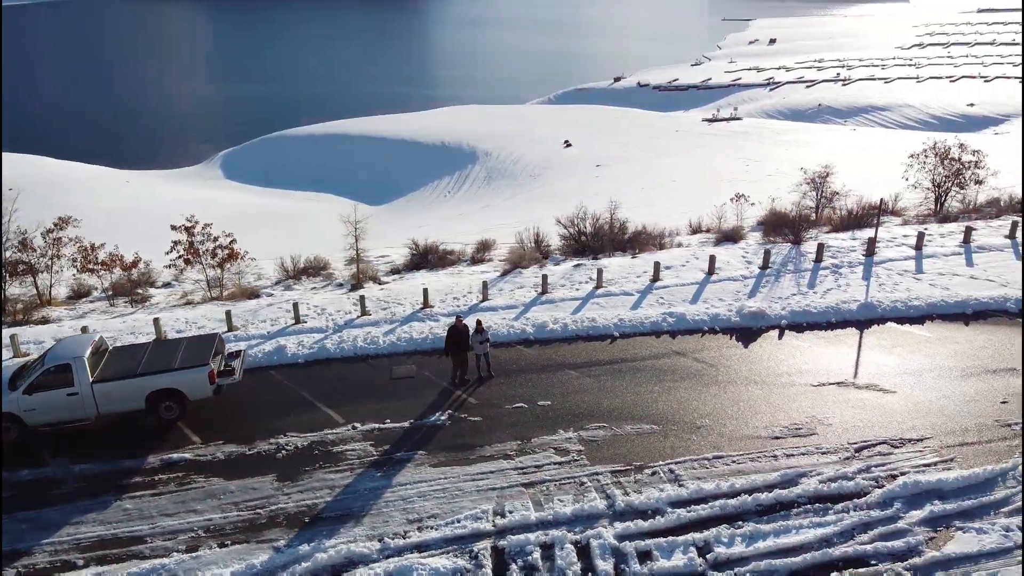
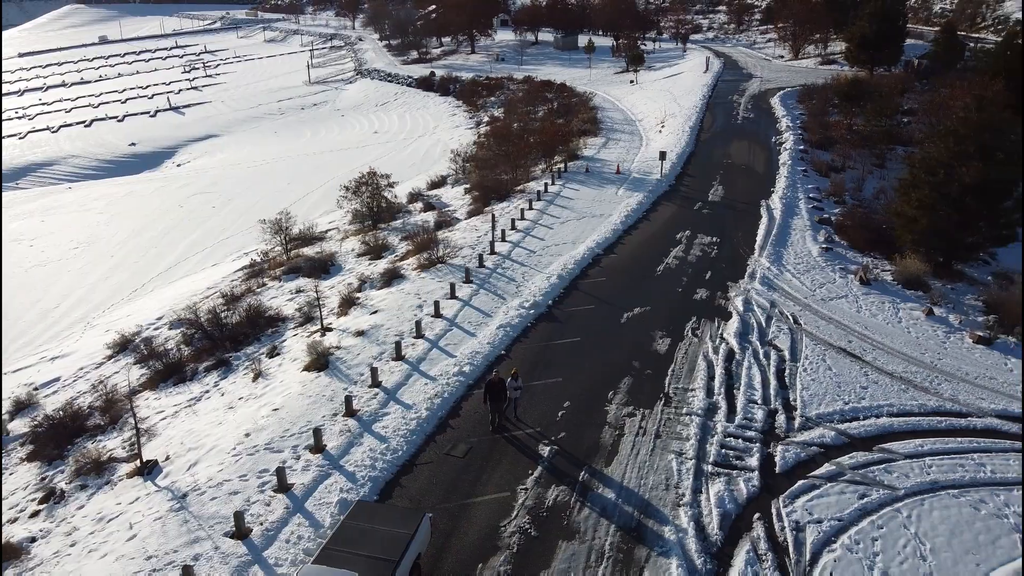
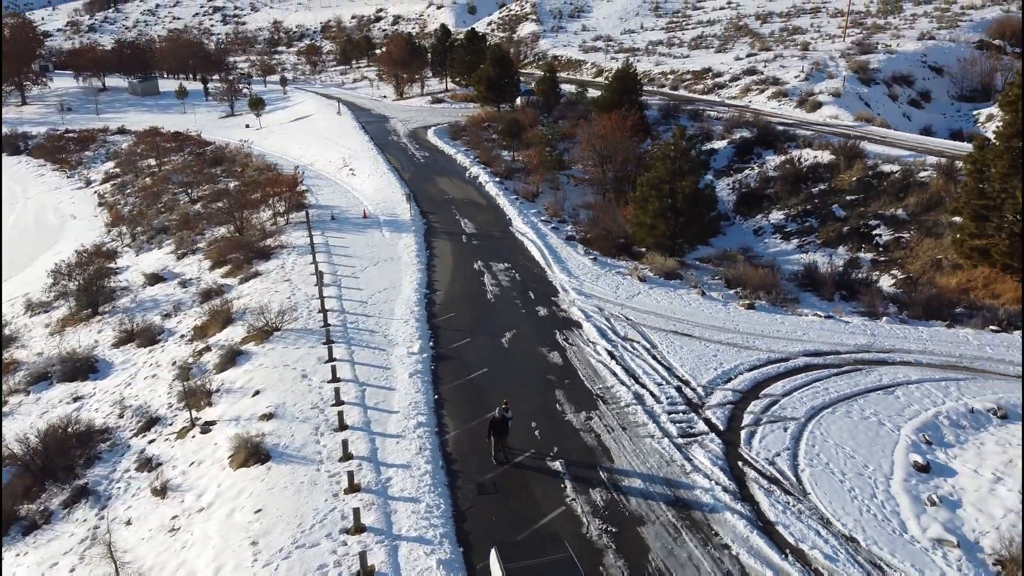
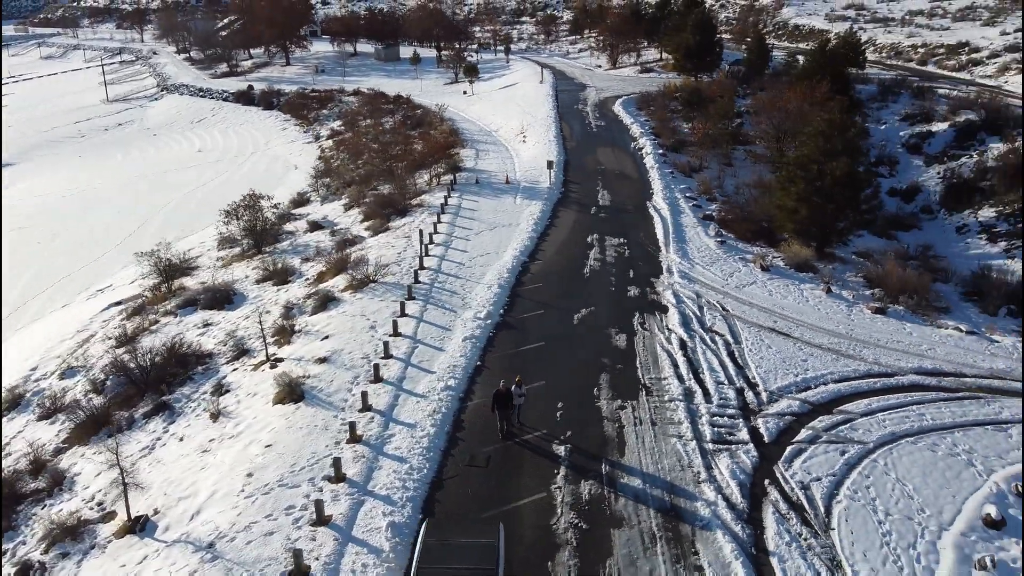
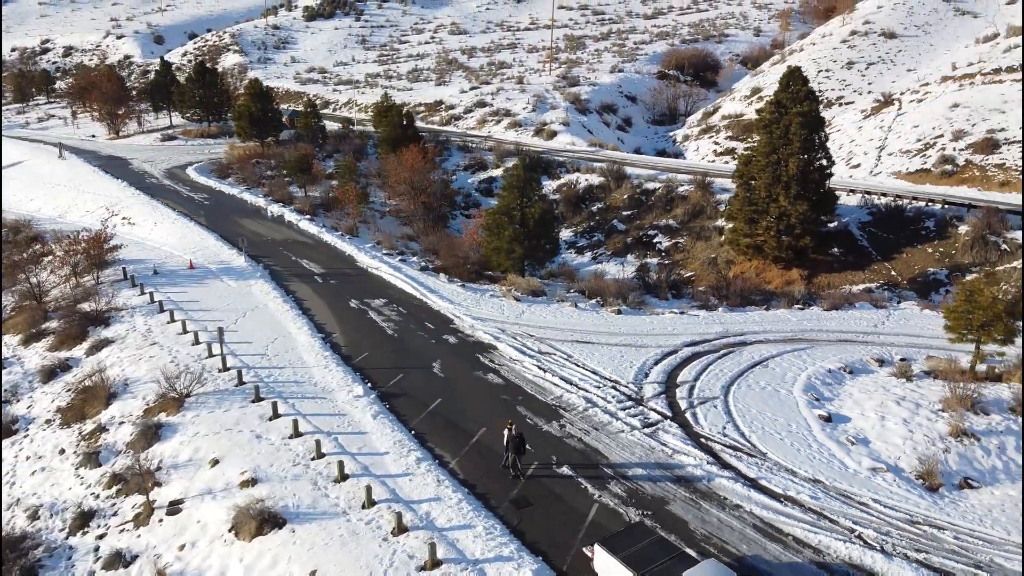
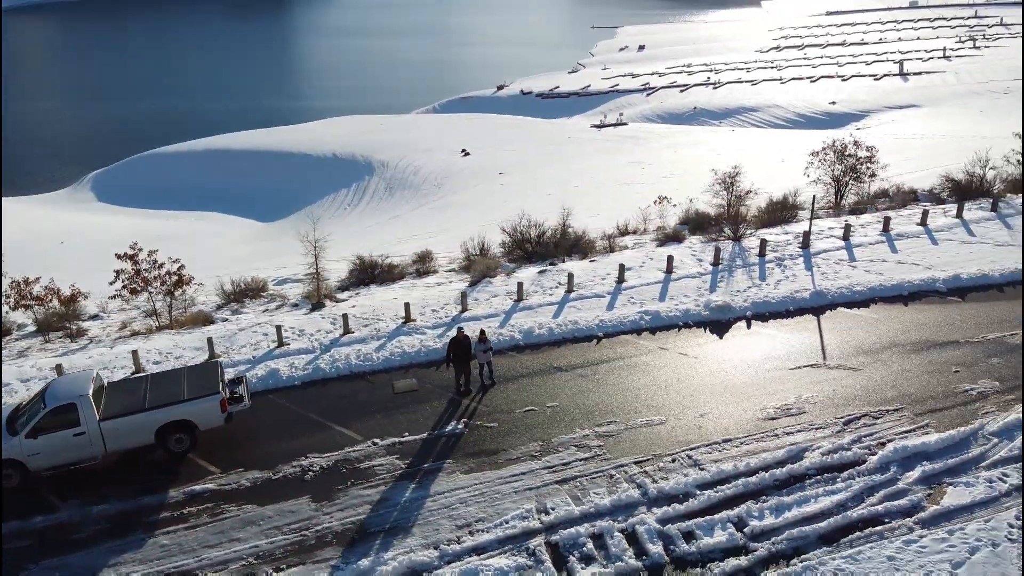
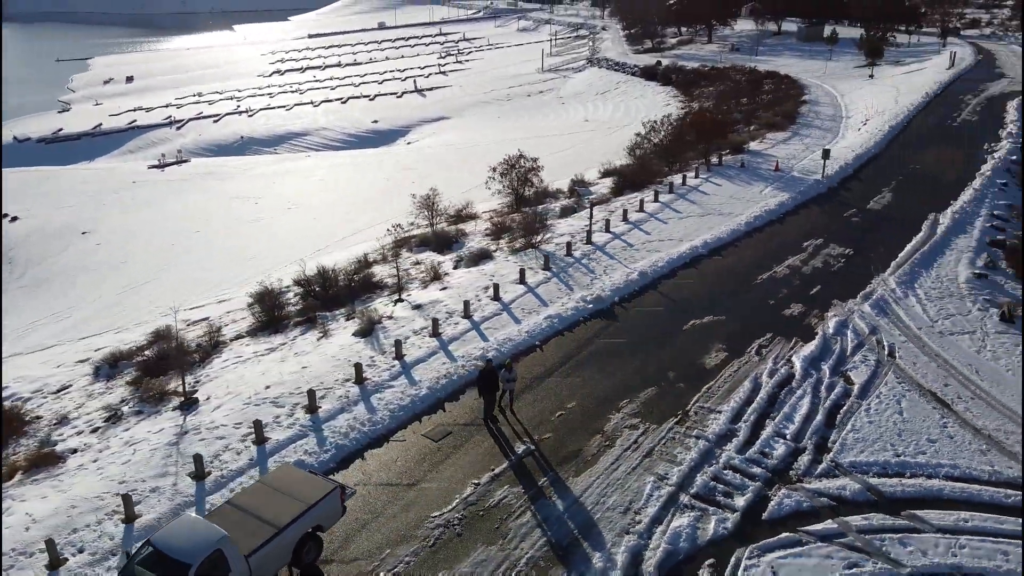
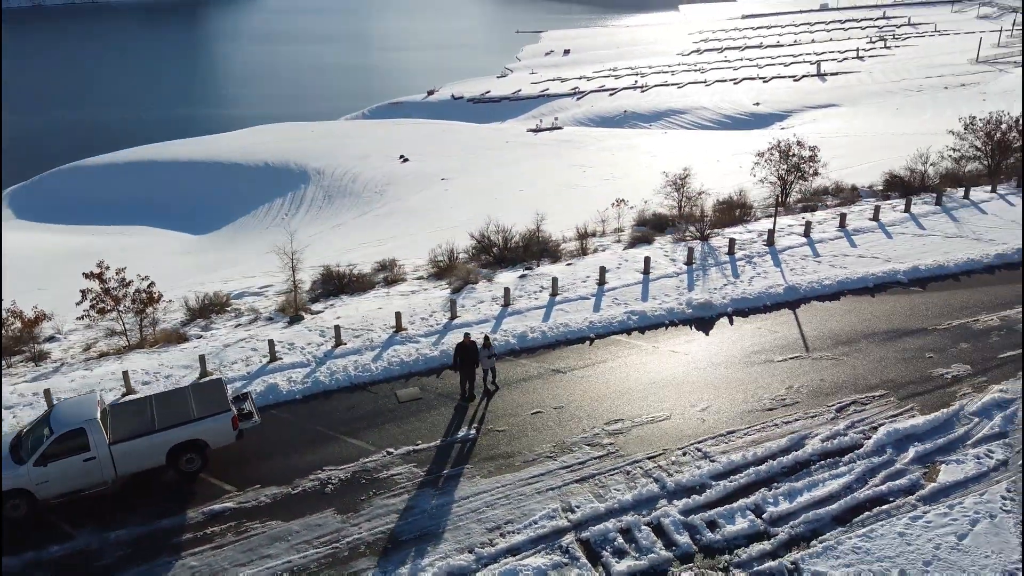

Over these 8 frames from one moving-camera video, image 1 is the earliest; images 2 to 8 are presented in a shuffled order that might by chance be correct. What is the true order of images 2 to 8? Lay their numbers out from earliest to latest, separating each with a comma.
6, 8, 7, 2, 4, 3, 5
